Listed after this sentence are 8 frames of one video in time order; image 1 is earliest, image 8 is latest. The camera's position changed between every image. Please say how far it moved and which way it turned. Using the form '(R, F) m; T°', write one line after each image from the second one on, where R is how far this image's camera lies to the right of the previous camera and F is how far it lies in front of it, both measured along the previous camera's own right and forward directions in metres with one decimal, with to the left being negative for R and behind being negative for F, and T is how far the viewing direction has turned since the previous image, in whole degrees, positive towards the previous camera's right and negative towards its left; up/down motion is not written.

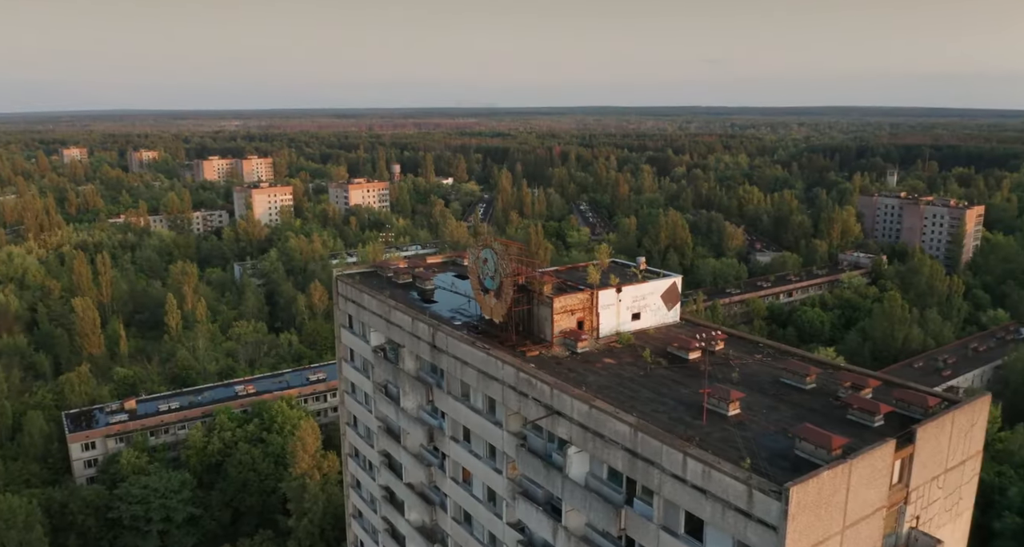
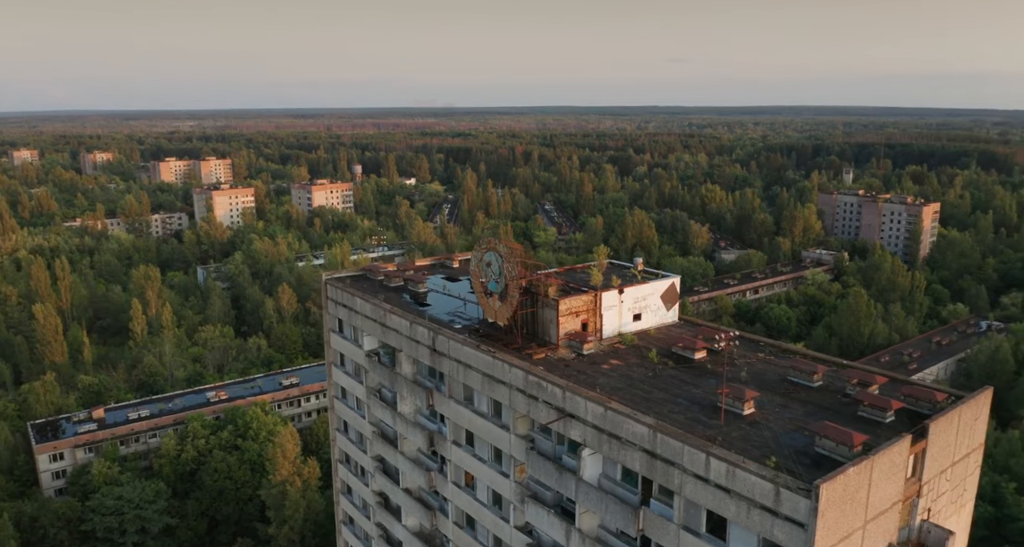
(-1.0, +0.1) m; +3°
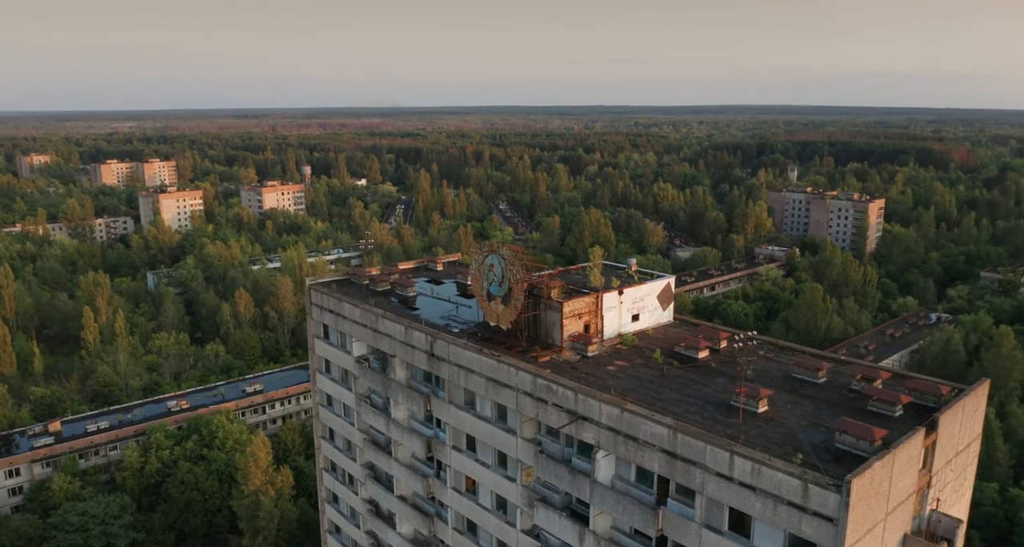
(-1.2, +0.2) m; +4°
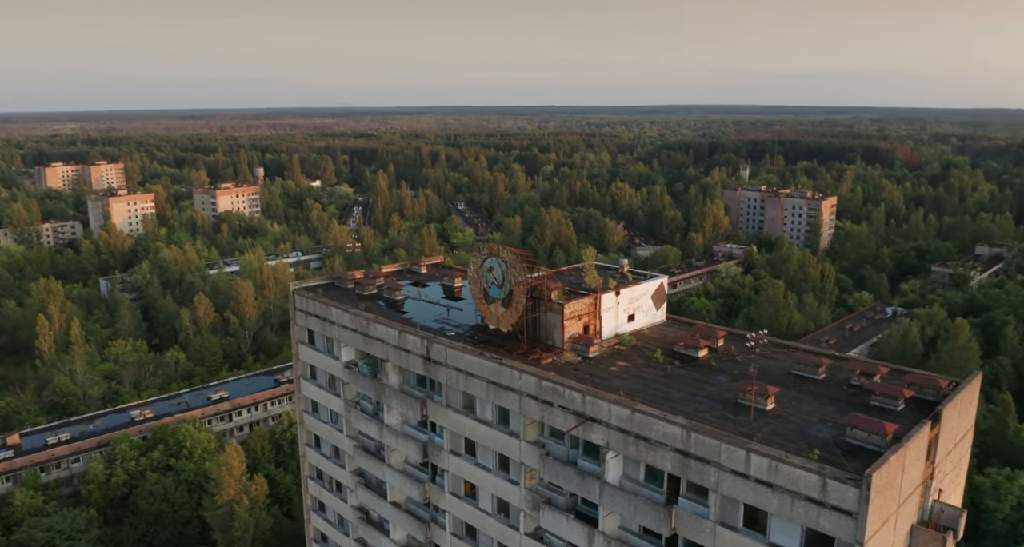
(-1.1, +0.1) m; +3°
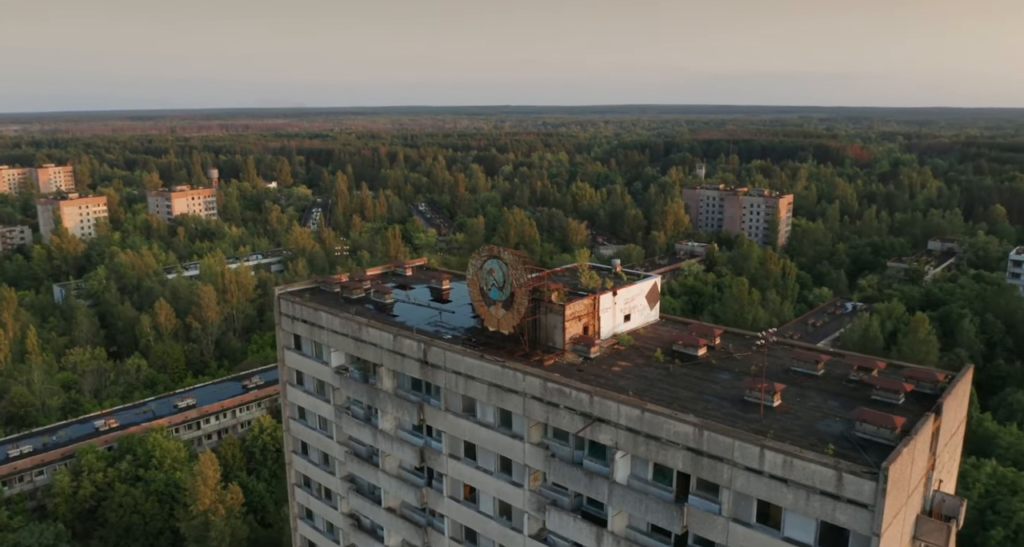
(-1.0, +0.1) m; +3°
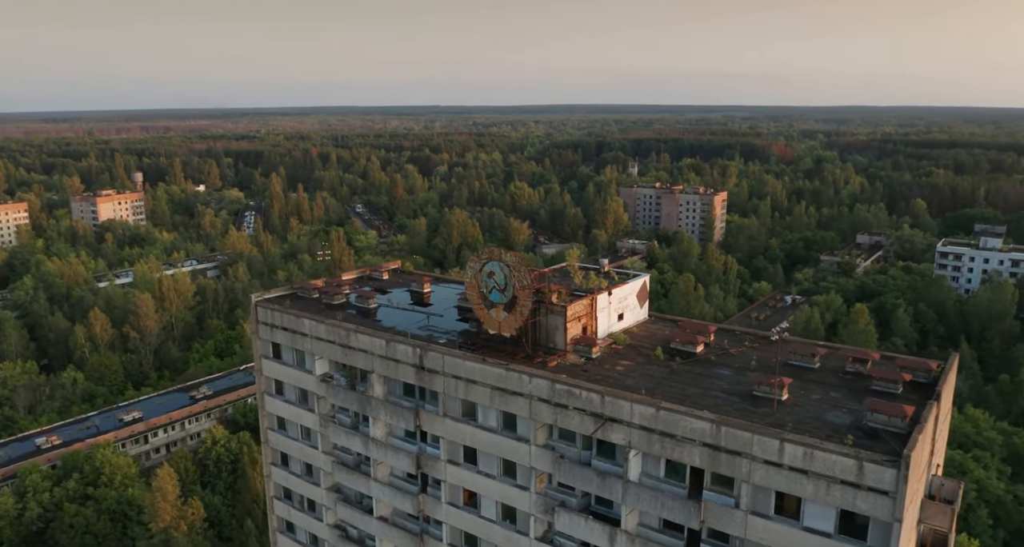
(-1.6, +0.1) m; +5°
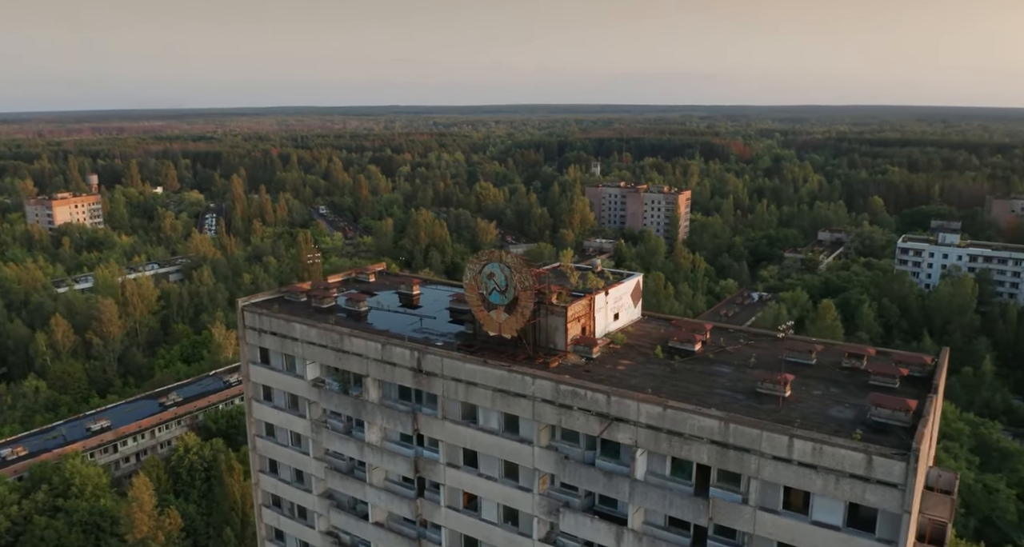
(-0.9, +0.1) m; +3°
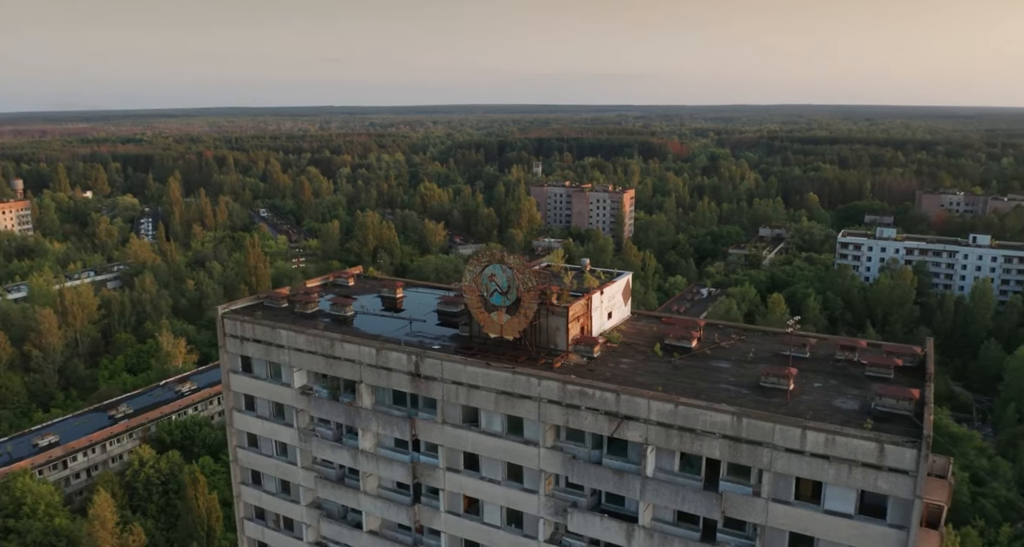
(-1.4, +0.1) m; +4°
